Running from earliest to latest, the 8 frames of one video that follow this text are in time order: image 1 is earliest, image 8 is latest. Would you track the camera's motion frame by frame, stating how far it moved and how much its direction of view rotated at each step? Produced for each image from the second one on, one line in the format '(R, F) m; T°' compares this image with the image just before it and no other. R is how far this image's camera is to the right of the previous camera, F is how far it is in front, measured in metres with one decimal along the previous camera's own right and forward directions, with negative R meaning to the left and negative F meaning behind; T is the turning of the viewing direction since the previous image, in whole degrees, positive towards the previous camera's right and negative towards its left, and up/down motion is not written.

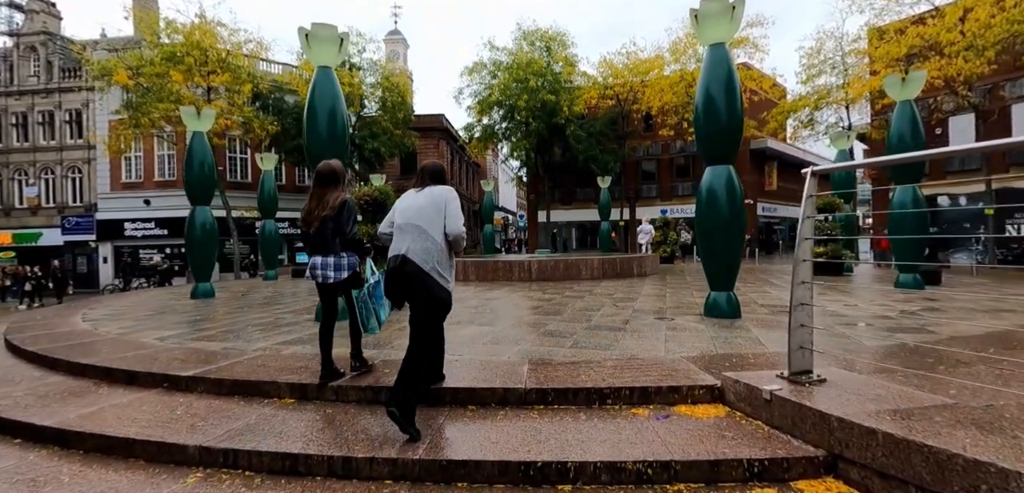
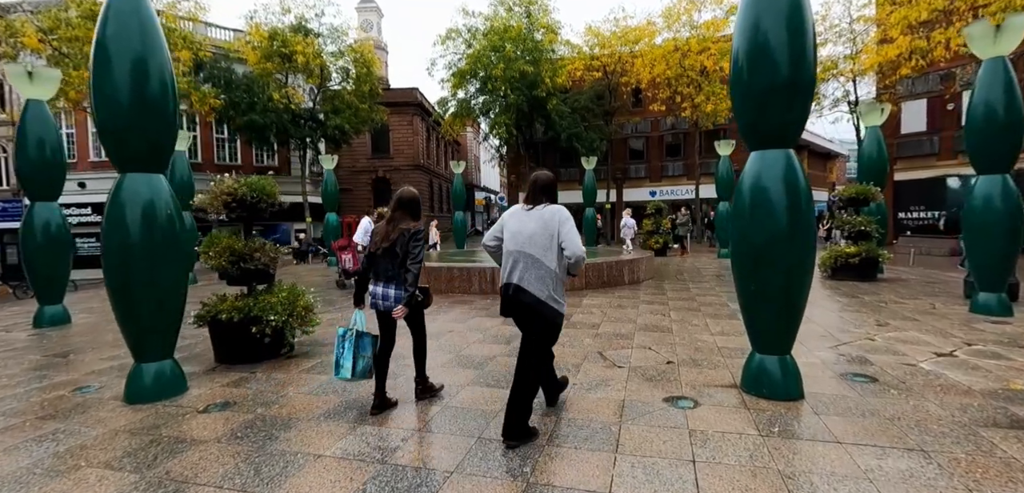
(+0.5, +2.6) m; +2°
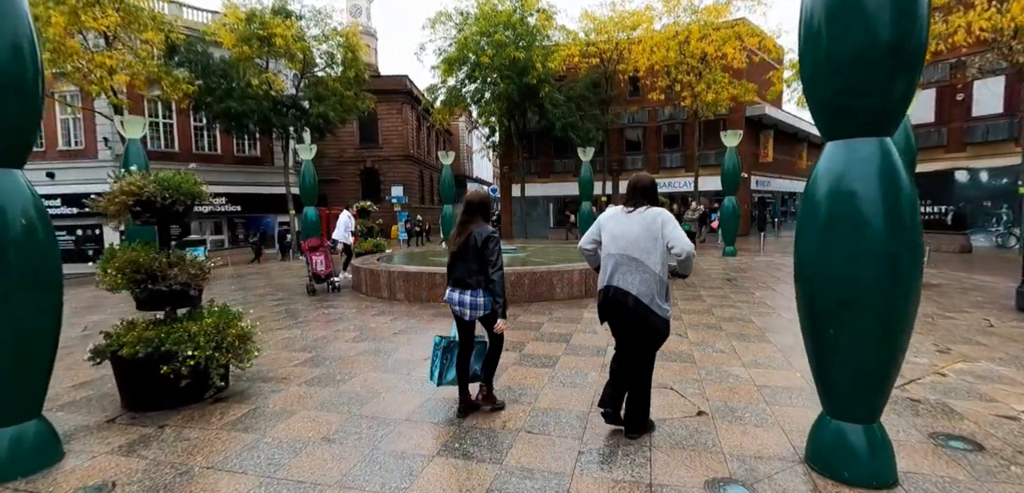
(+0.1, +1.1) m; +1°
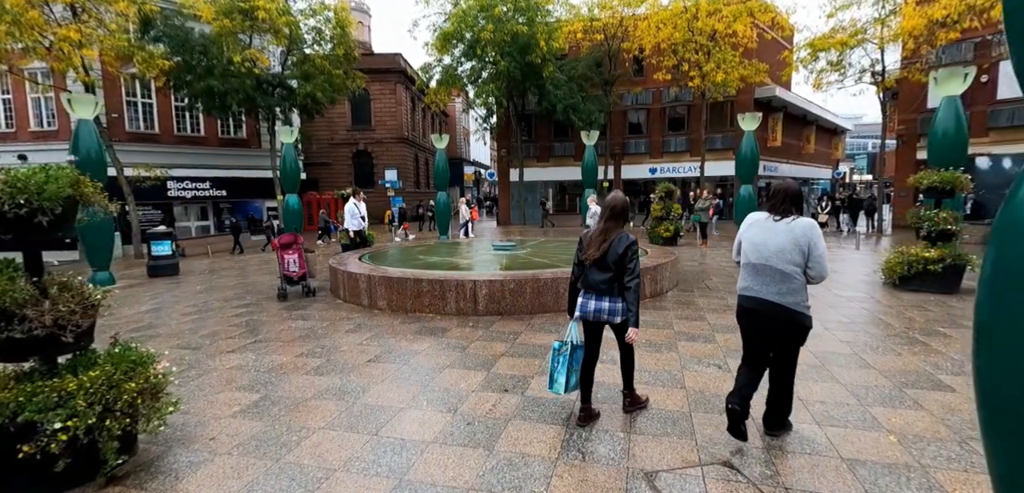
(0.0, +1.2) m; 0°
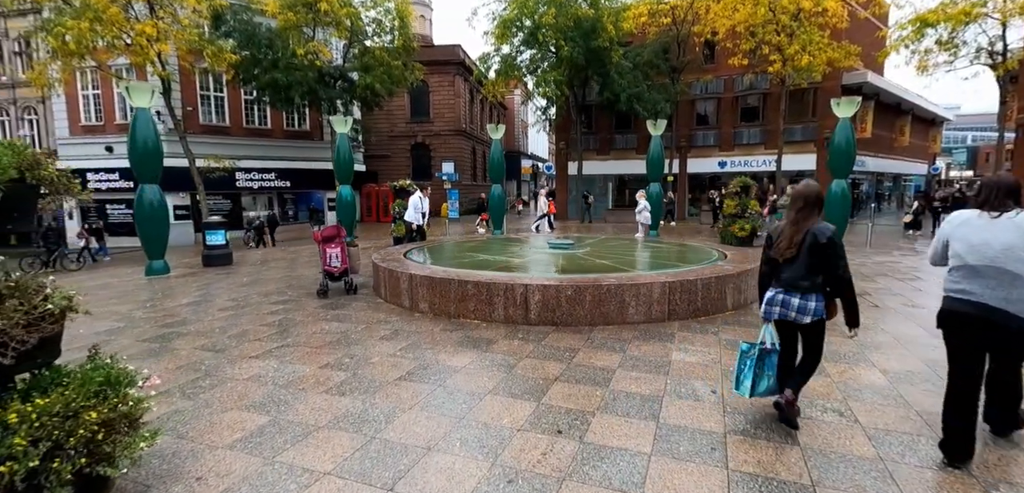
(0.0, +0.9) m; -6°
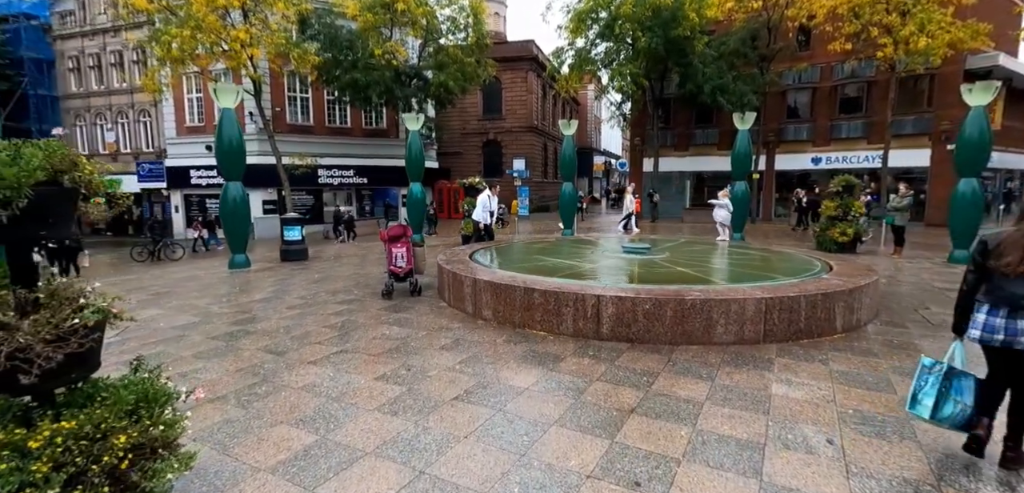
(0.0, +0.5) m; -8°
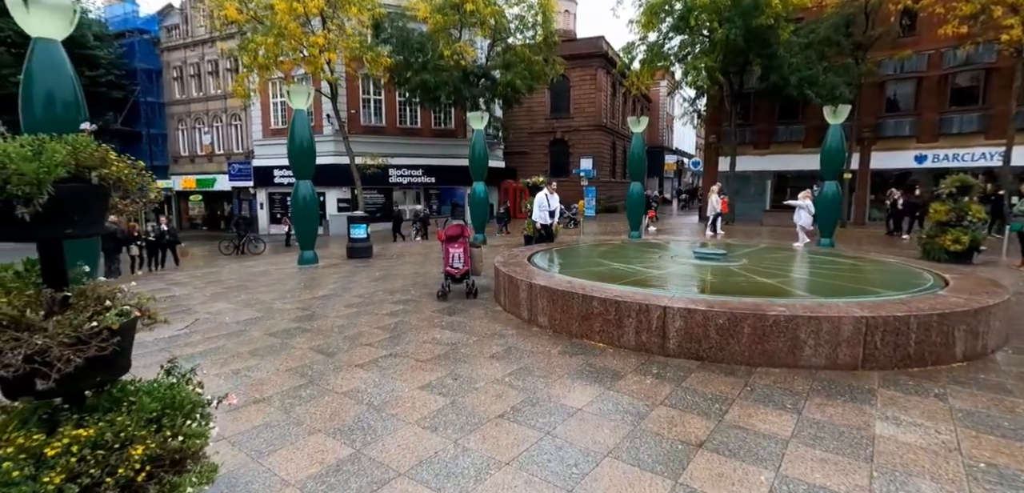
(+0.1, +0.4) m; -8°
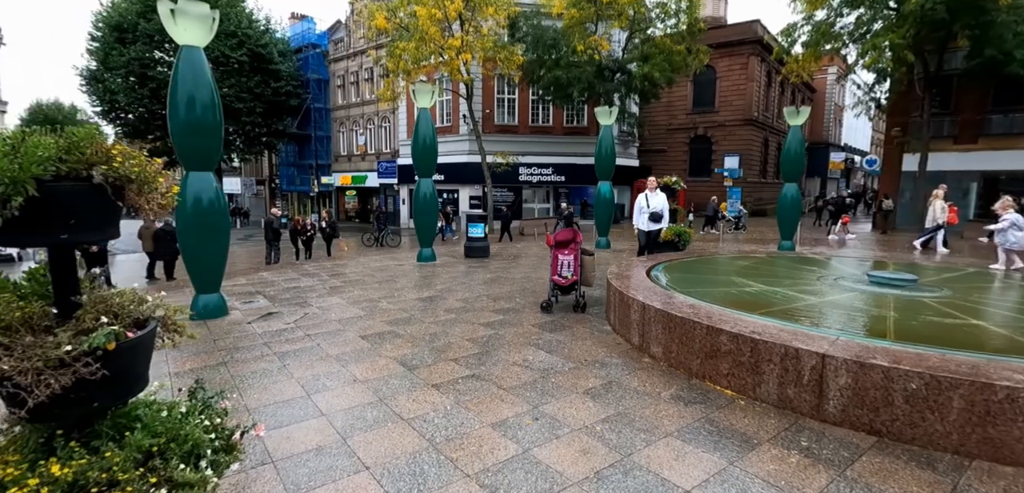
(+0.2, +0.8) m; -15°
